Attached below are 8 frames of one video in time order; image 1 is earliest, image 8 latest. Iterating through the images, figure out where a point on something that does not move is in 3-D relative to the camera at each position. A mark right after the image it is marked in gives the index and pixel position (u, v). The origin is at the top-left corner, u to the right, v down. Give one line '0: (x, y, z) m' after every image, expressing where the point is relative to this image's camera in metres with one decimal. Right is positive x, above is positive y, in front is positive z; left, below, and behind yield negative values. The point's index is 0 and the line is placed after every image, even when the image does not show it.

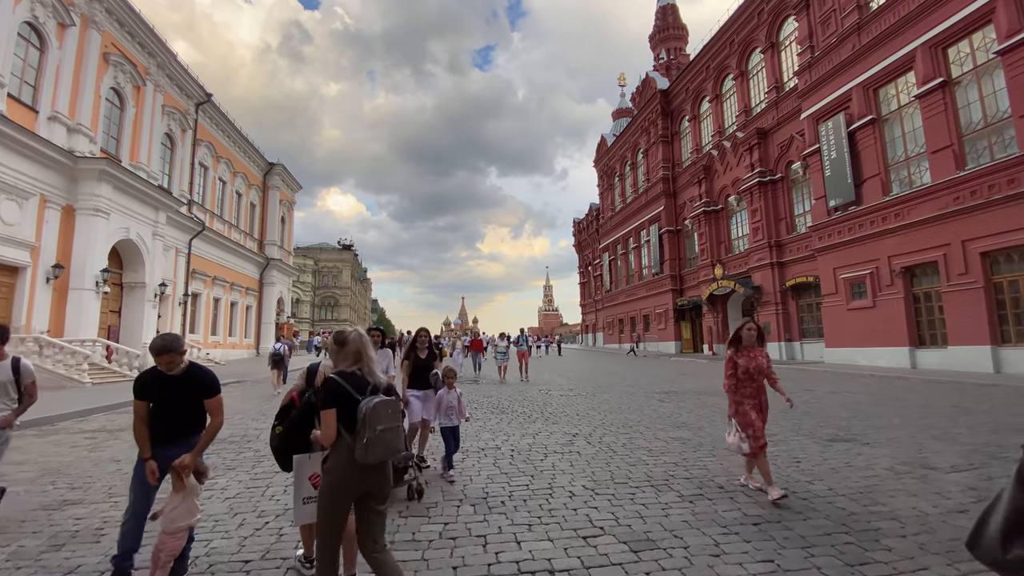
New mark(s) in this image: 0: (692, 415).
0: (+2.8, -2.0, +7.4) m
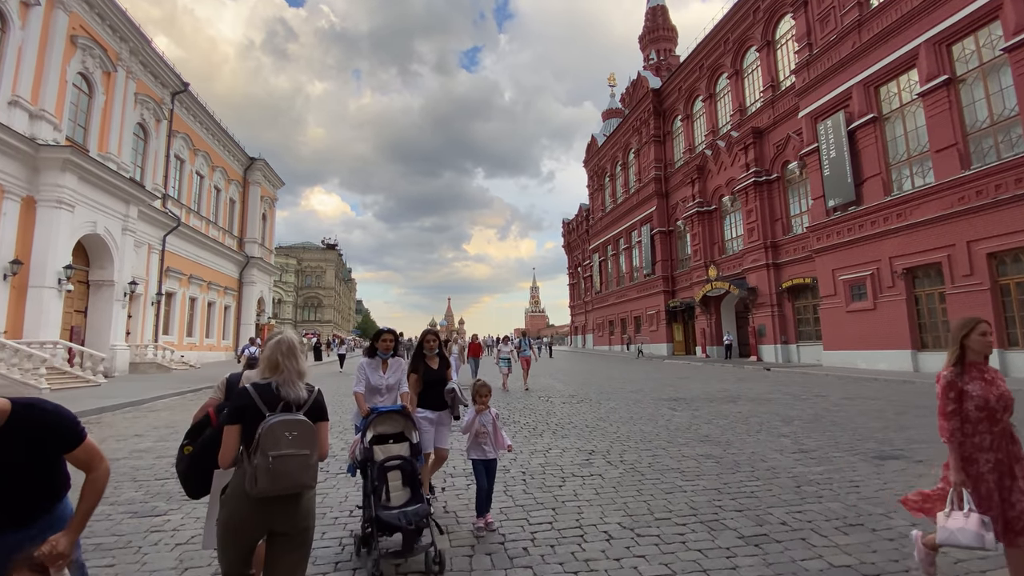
0: (+2.8, -1.9, +6.8) m
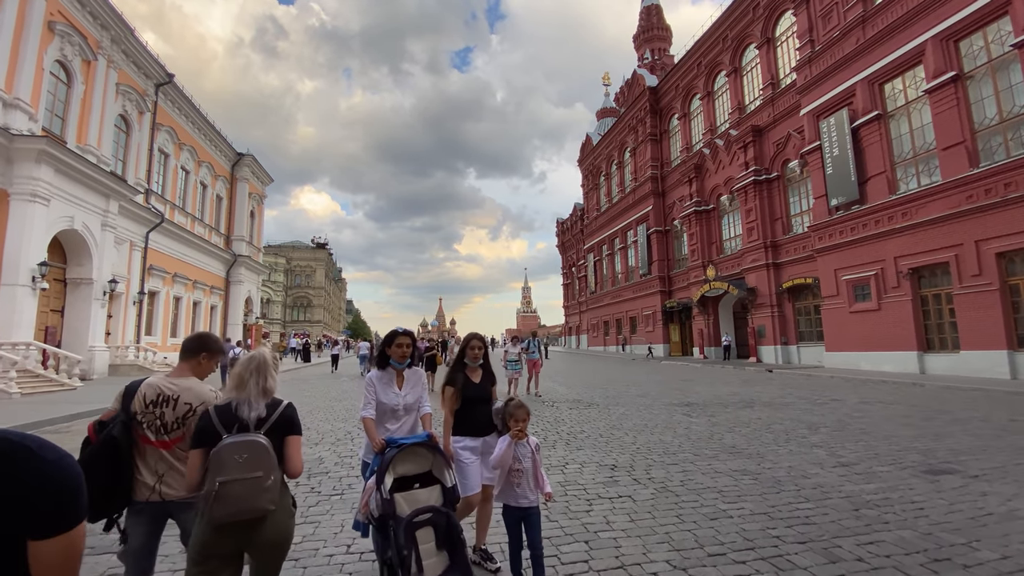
0: (+2.9, -1.9, +6.3) m
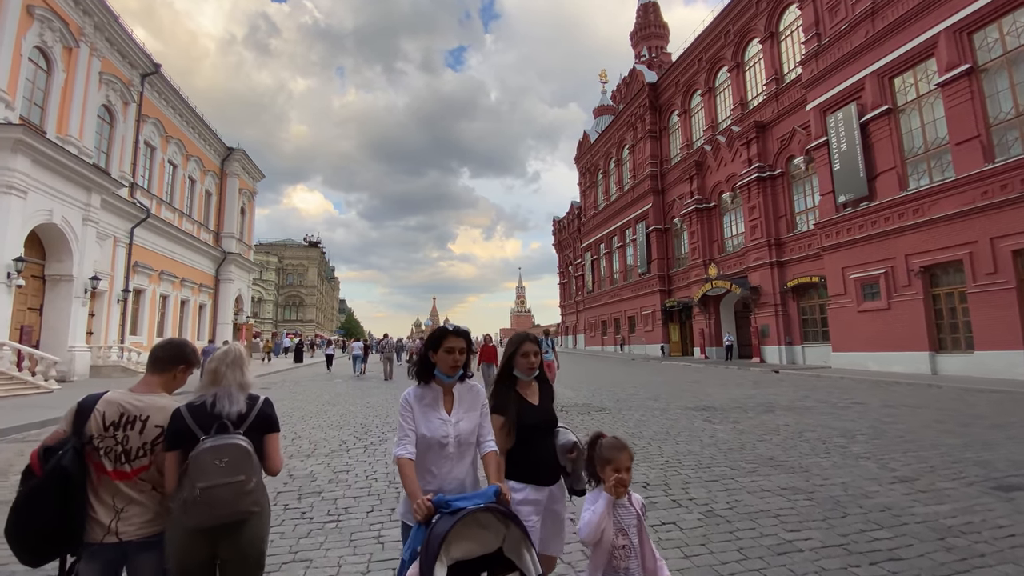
0: (+3.1, -1.9, +5.8) m
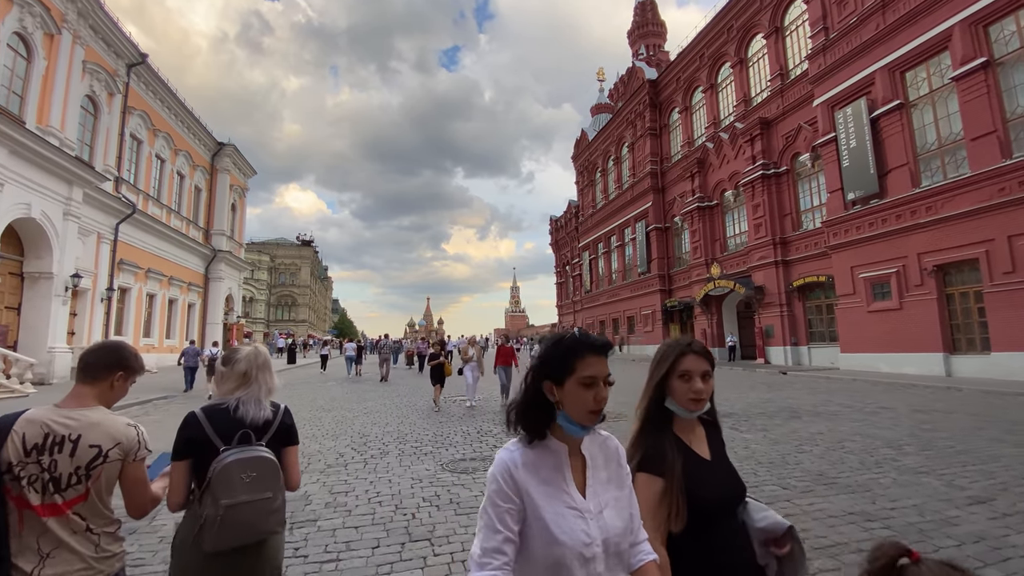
0: (+3.3, -1.8, +5.2) m
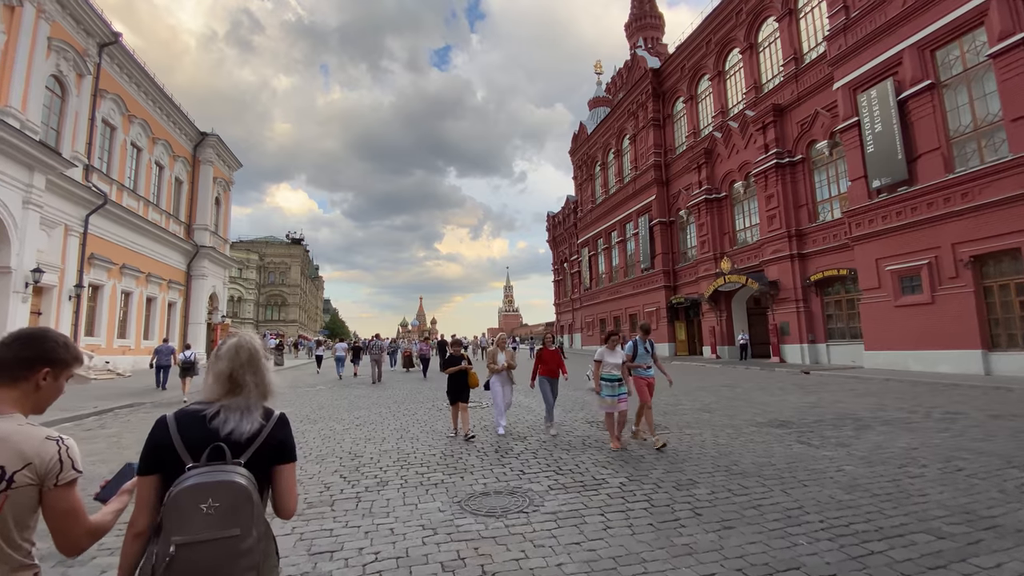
0: (+3.6, -1.7, +4.1) m
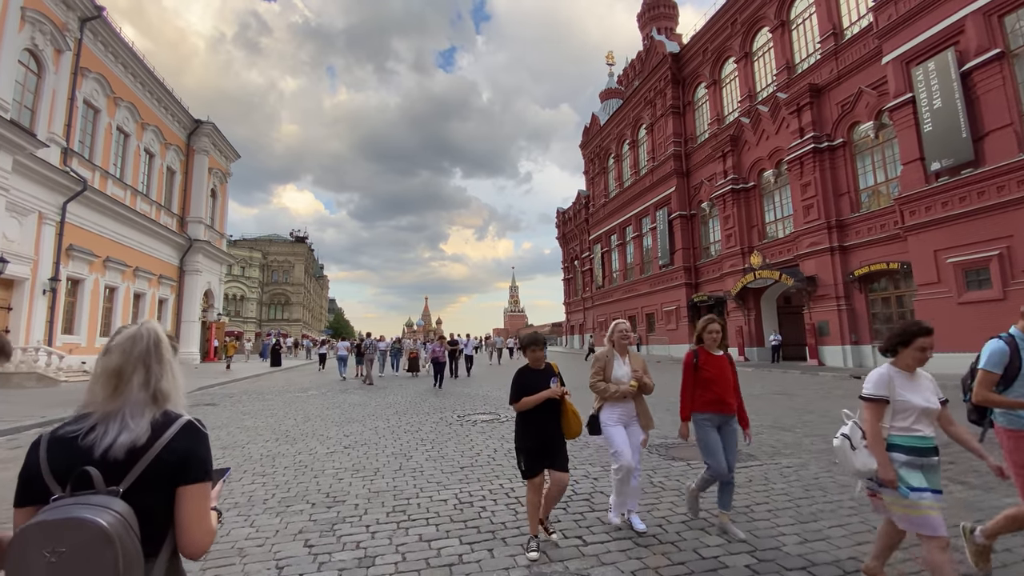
0: (+3.9, -1.5, +2.4) m
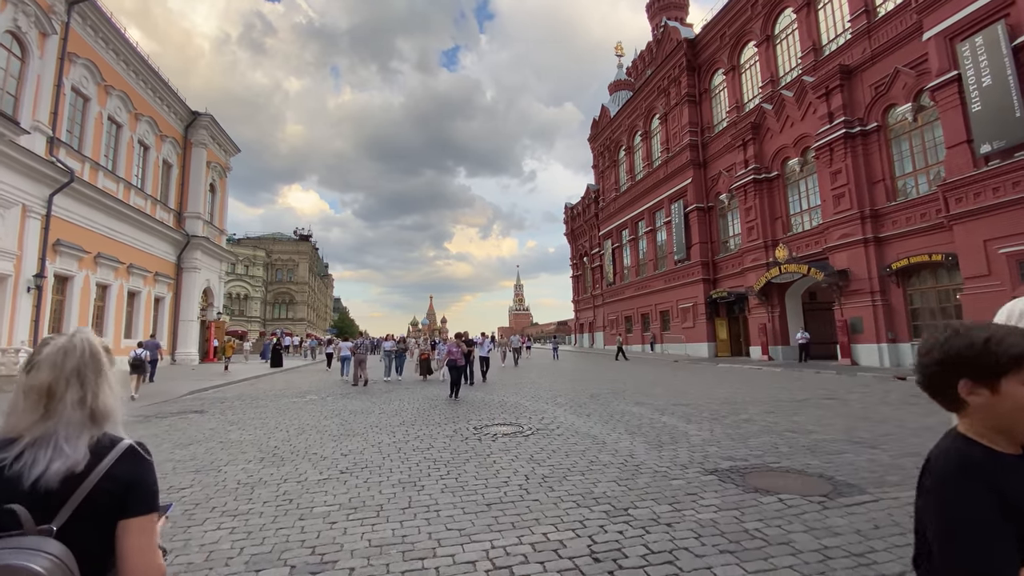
0: (+4.2, -1.3, +1.4) m
